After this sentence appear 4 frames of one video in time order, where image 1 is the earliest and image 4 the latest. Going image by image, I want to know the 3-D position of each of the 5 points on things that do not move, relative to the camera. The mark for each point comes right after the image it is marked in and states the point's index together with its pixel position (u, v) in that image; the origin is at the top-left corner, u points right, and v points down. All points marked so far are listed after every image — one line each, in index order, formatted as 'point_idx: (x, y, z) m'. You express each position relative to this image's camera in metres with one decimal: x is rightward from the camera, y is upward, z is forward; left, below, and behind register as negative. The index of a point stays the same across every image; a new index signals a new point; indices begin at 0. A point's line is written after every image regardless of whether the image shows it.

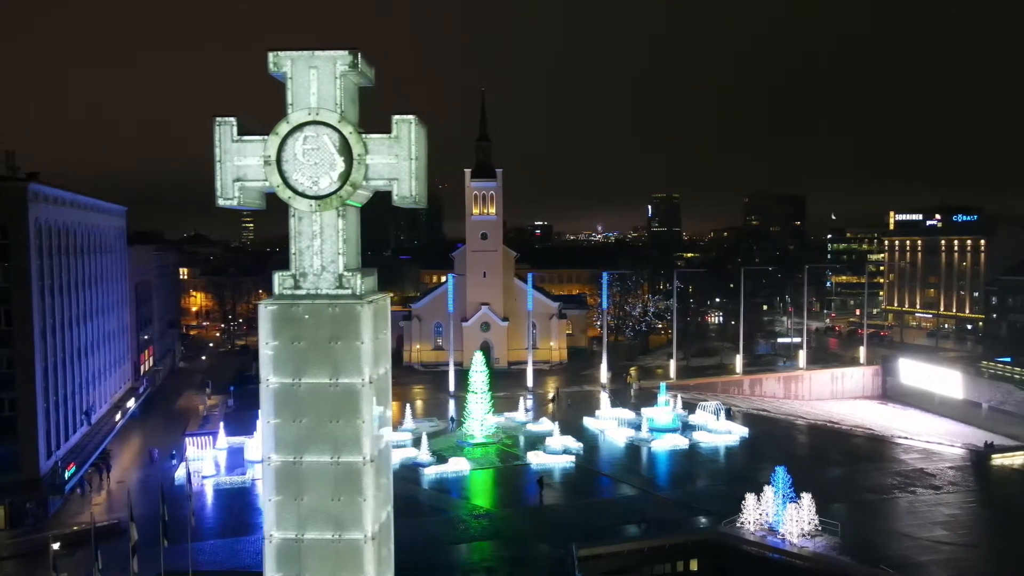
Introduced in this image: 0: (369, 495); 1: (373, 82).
0: (-1.3, -1.8, +6.9) m
1: (-1.3, +2.0, +7.3) m
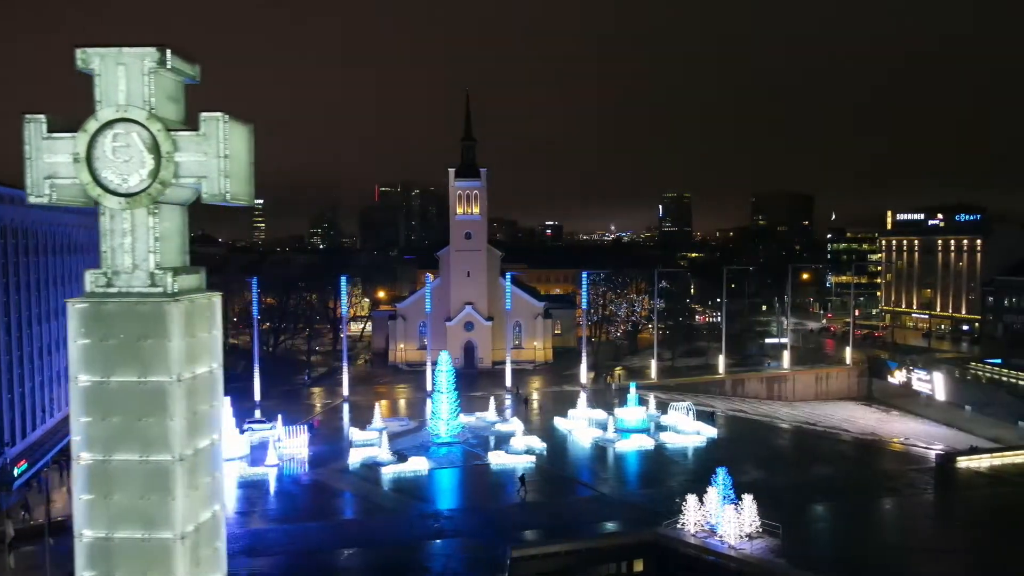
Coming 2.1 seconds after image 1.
0: (-3.0, -1.8, +6.8) m
1: (-3.0, +2.0, +7.3) m
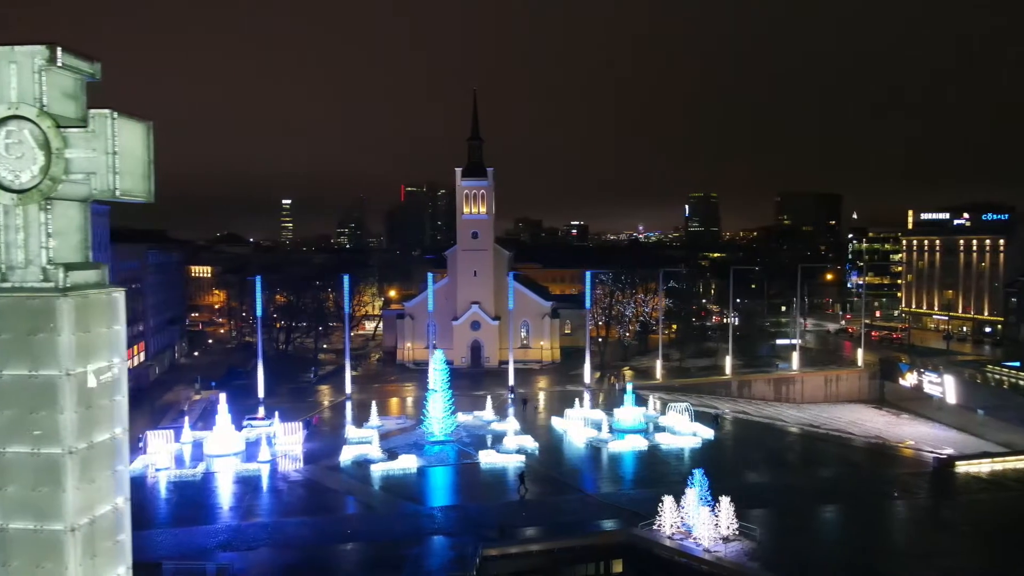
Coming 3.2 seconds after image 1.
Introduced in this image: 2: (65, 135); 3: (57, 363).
0: (-4.0, -1.8, +6.9) m
1: (-4.0, +2.0, +7.4) m
2: (-4.0, +1.4, +6.9) m
3: (-4.1, -0.7, +6.9) m
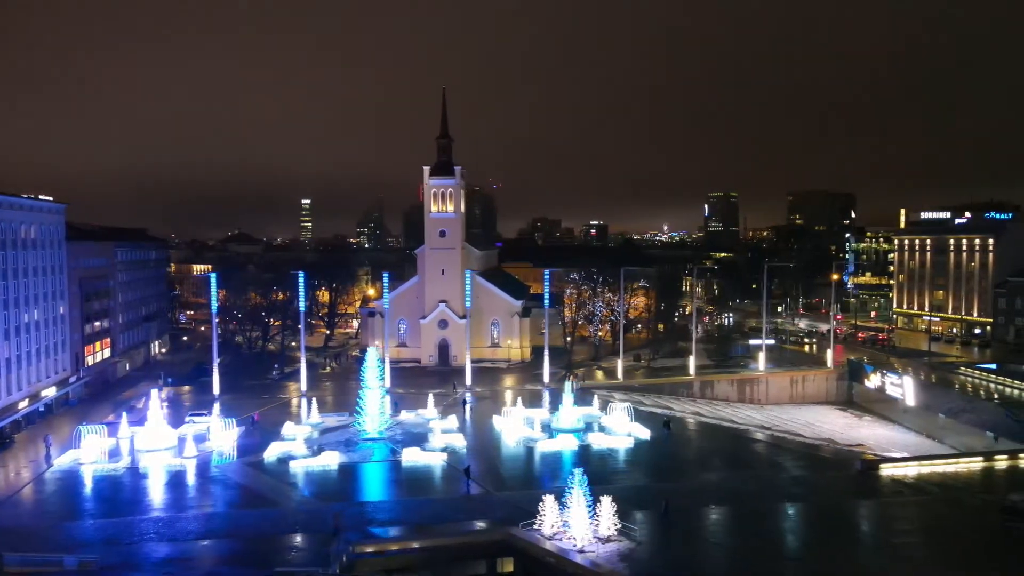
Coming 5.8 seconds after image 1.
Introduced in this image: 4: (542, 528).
0: (-7.2, -1.7, +7.0) m
1: (-7.2, +2.1, +7.4) m
2: (-7.2, +1.5, +6.9) m
3: (-7.2, -0.6, +6.9) m
4: (+0.8, -5.7, +18.4) m
